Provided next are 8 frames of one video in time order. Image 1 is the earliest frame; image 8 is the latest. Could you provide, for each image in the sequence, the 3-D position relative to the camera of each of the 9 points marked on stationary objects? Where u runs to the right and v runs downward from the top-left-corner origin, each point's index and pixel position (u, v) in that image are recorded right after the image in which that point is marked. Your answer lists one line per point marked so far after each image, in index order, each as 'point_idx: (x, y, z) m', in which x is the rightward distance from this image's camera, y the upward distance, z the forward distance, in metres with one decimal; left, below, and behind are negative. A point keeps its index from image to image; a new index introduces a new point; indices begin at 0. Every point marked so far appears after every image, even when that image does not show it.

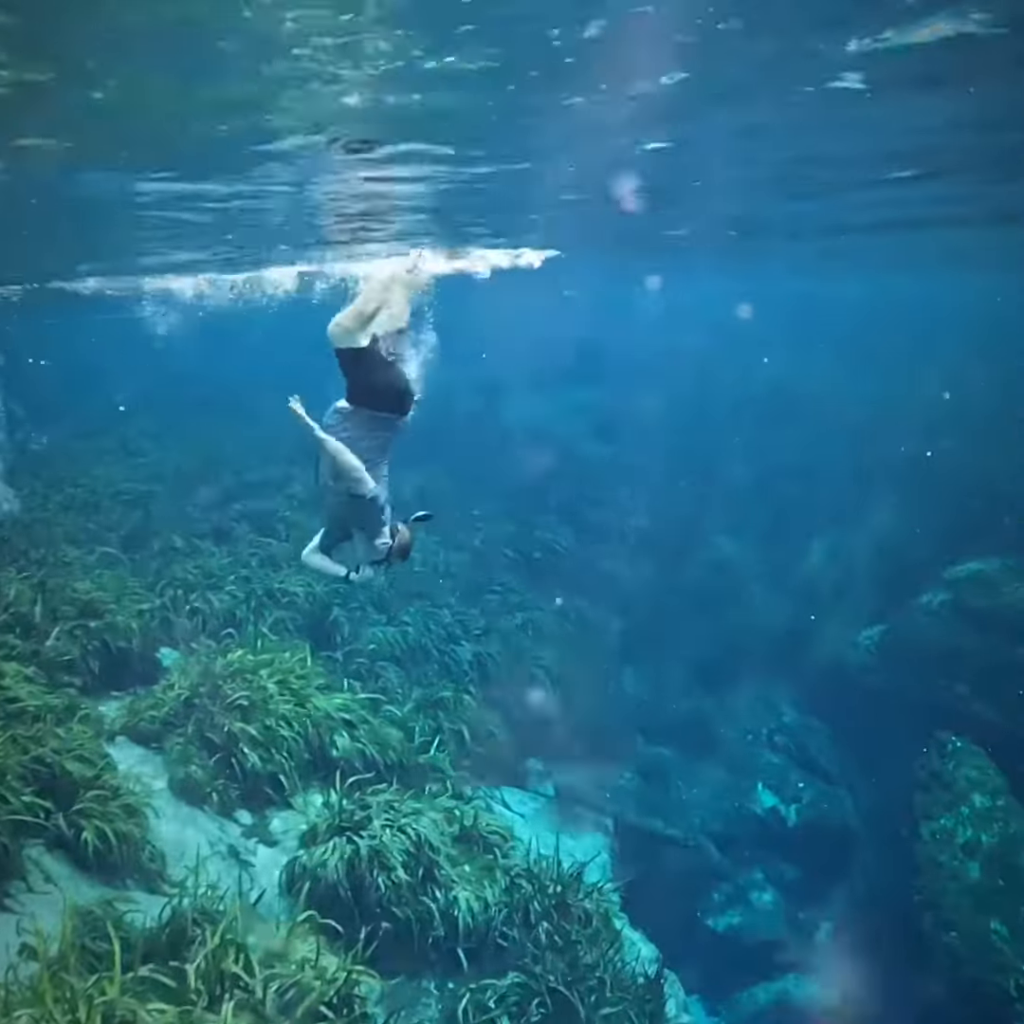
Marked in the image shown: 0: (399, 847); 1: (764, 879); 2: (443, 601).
0: (-1.0, -3.1, +9.6) m
1: (+3.4, -5.0, +14.2) m
2: (-1.2, -1.5, +17.8) m
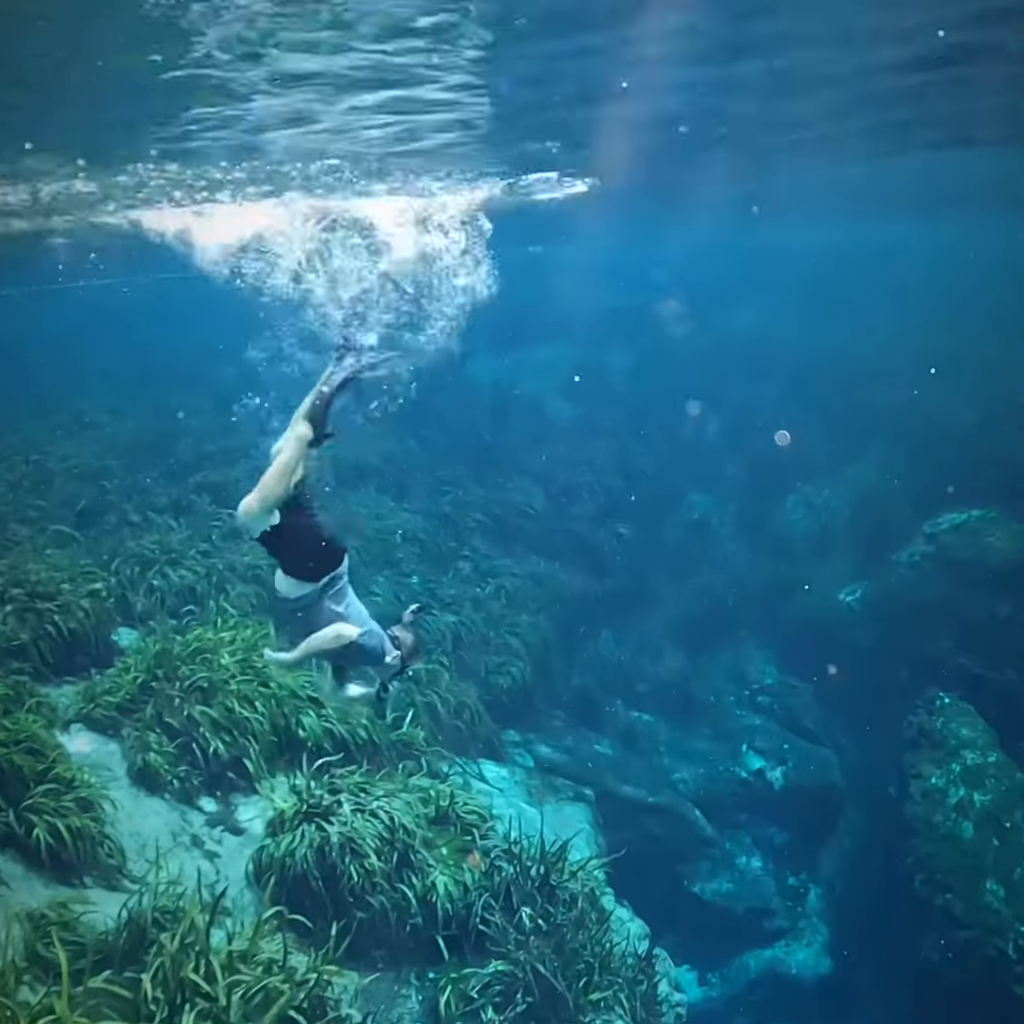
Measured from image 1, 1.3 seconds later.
0: (-1.2, -2.8, +9.1) m
1: (+3.1, -4.4, +13.8) m
2: (-1.6, -0.9, +17.1) m
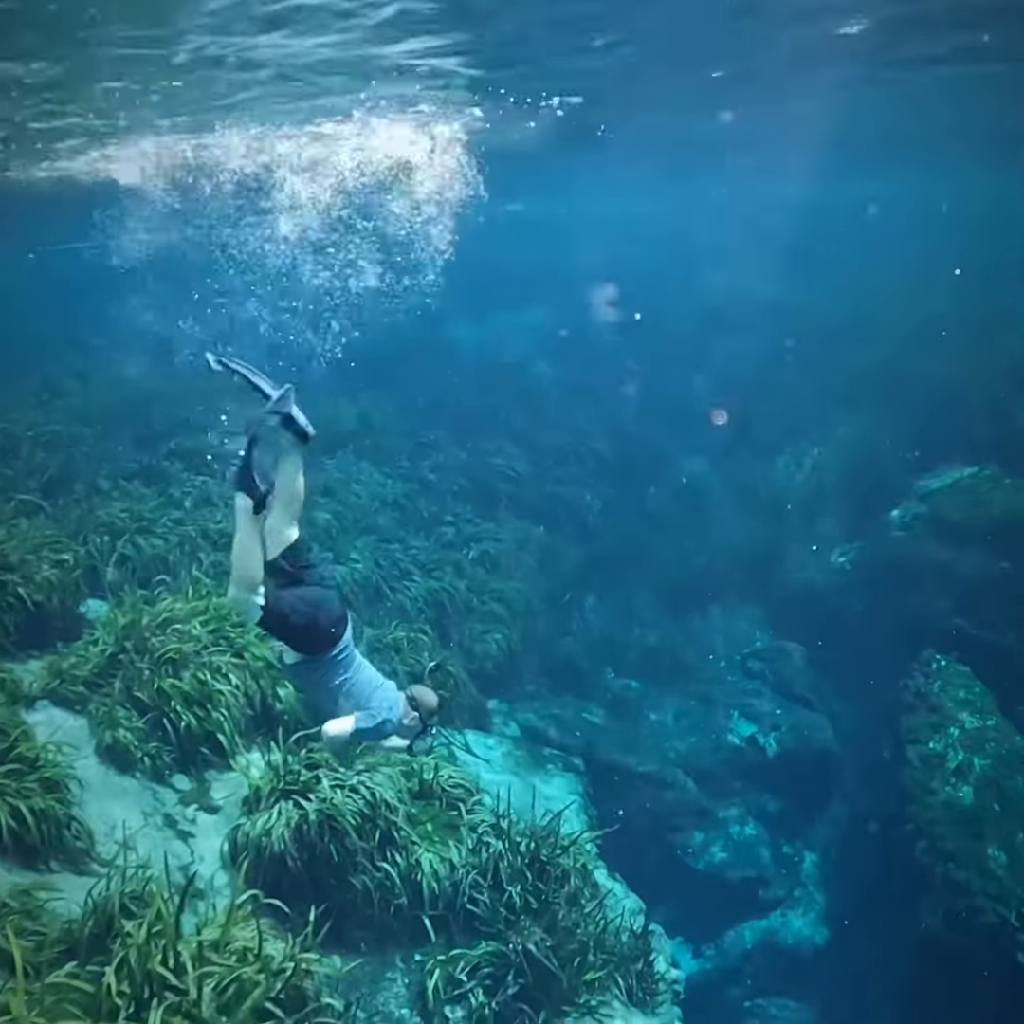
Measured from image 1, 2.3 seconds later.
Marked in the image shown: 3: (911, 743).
0: (-1.3, -2.4, +8.6) m
1: (+3.0, -3.9, +13.5) m
2: (-1.9, -0.3, +16.6) m
3: (+4.8, -2.8, +12.6) m
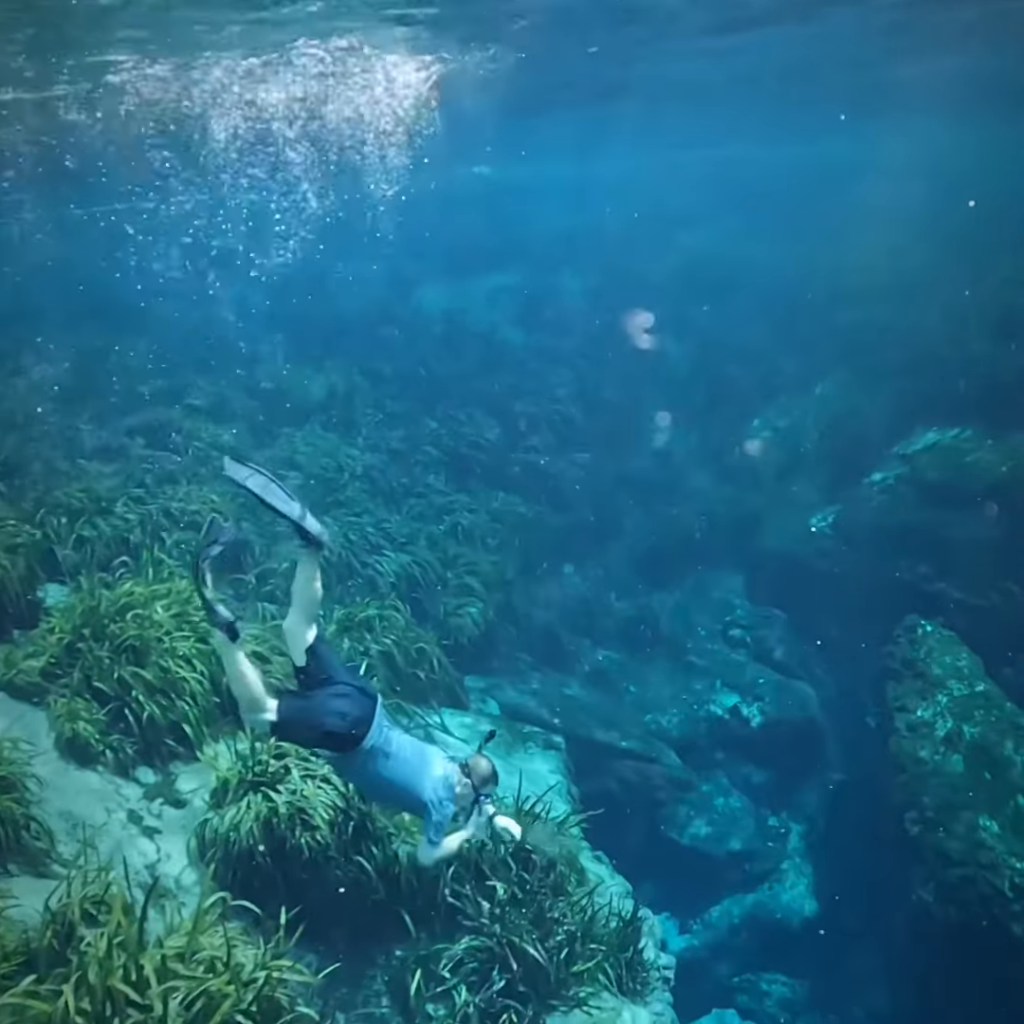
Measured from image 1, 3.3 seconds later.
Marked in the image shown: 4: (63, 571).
0: (-1.5, -2.3, +8.2) m
1: (+2.7, -3.5, +13.2) m
2: (-2.3, +0.1, +16.1) m
3: (+4.6, -2.4, +12.4) m
4: (-5.3, -0.7, +12.4) m
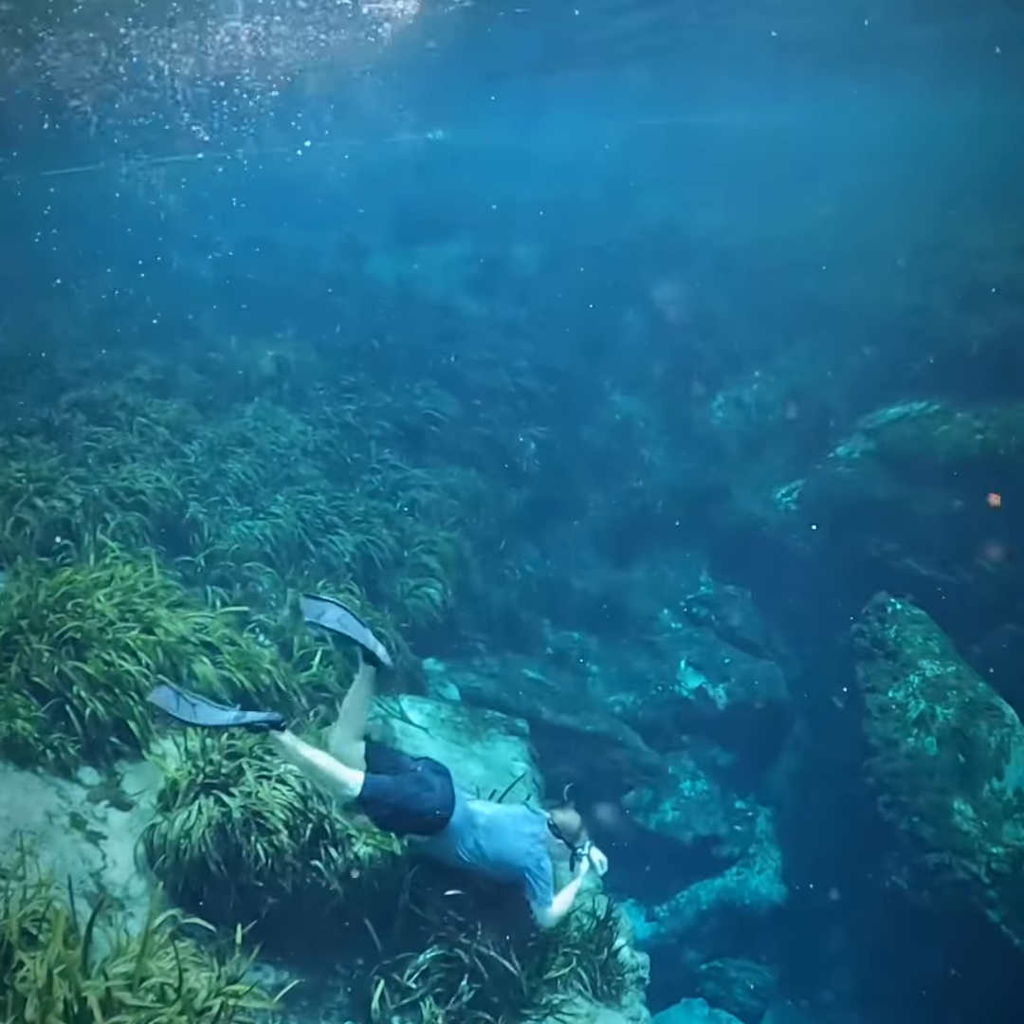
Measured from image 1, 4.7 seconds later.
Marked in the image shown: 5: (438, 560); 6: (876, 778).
0: (-1.7, -2.2, +7.8) m
1: (+2.3, -3.2, +13.0) m
2: (-2.9, +0.4, +15.6) m
3: (+4.2, -2.1, +12.2) m
4: (-5.8, -0.5, +11.7) m
5: (-1.0, -0.6, +14.5) m
6: (+3.9, -2.9, +11.3) m
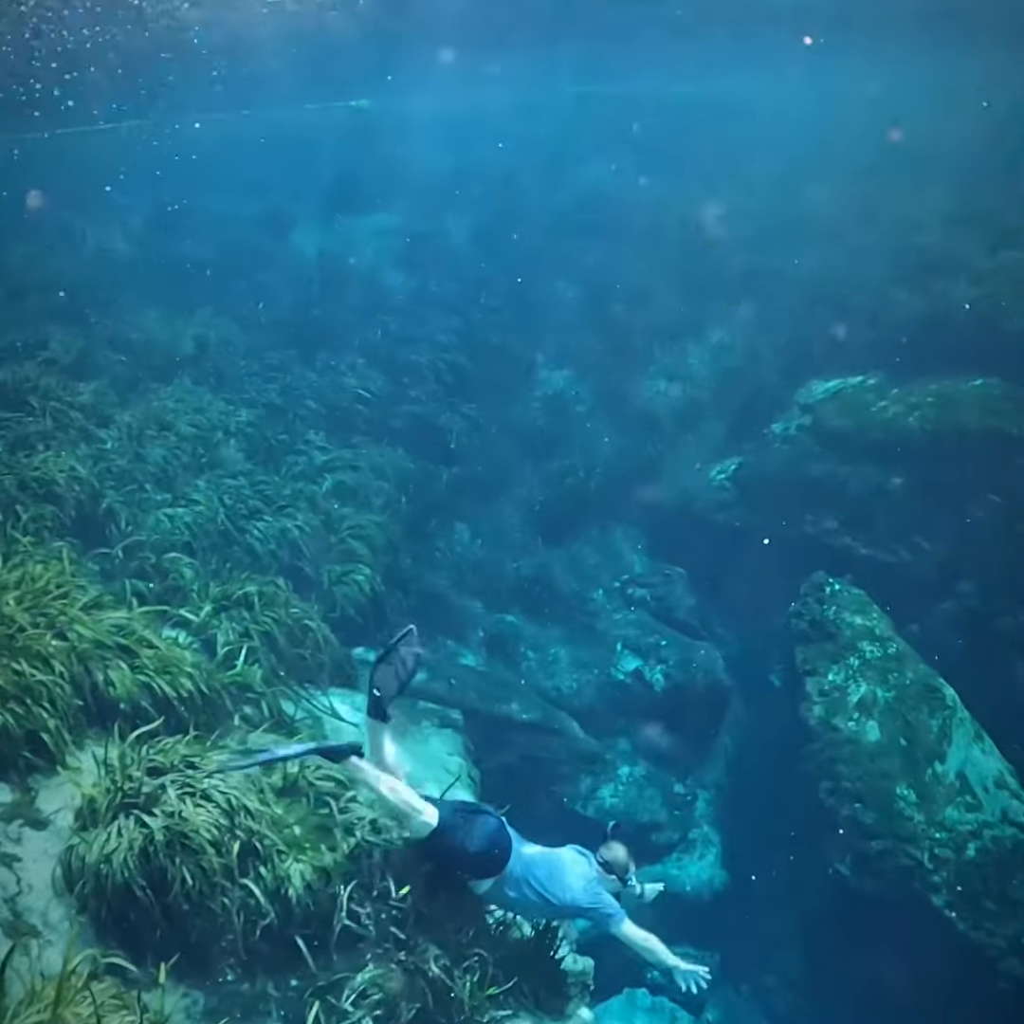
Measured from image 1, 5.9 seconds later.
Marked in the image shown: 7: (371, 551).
0: (-2.1, -2.2, +7.4) m
1: (+1.5, -3.0, +12.8) m
2: (-3.9, +0.5, +15.0) m
3: (+3.4, -1.9, +12.1) m
4: (-6.5, -0.5, +11.0) m
5: (-1.9, -0.5, +14.0) m
6: (+3.3, -2.7, +11.3) m
7: (-1.8, -0.6, +14.0) m
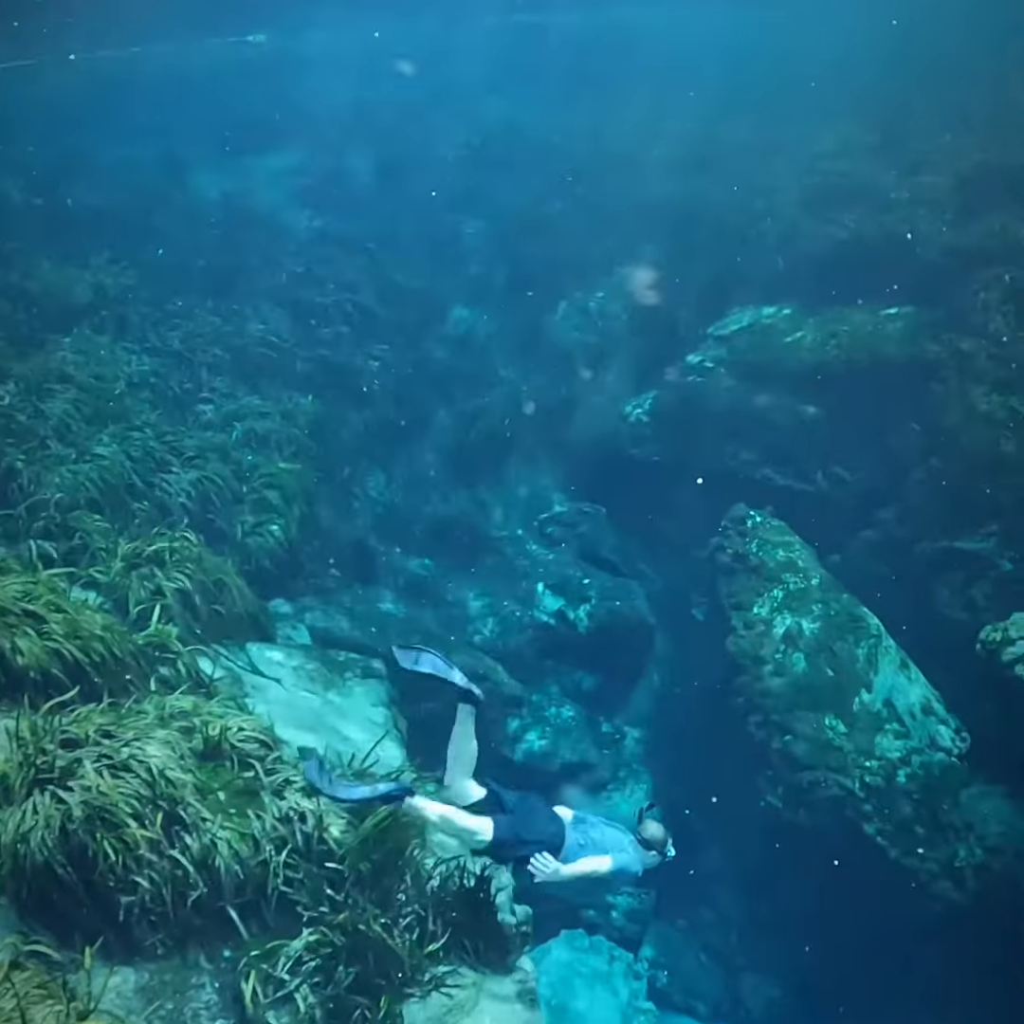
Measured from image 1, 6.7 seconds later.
0: (-2.6, -1.9, +7.0) m
1: (+0.7, -2.3, +12.8) m
2: (-5.0, +1.2, +14.3) m
3: (+2.6, -1.1, +12.2) m
4: (-7.2, -0.2, +10.2) m
5: (-2.9, +0.2, +13.6) m
6: (+2.5, -2.0, +11.4) m
7: (-2.9, +0.1, +13.6) m
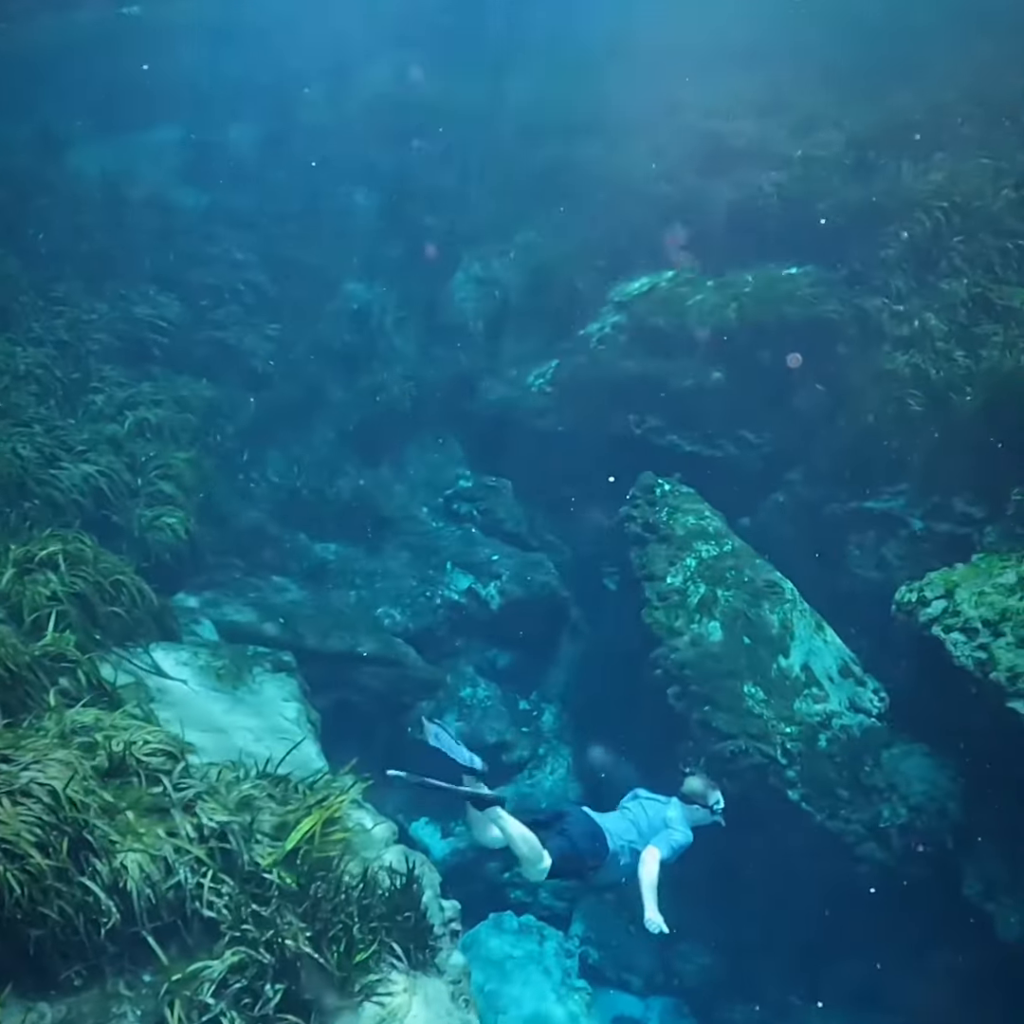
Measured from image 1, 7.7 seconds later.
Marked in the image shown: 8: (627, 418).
0: (-3.1, -2.0, +6.6) m
1: (-0.3, -2.0, +12.6) m
2: (-6.3, +1.2, +13.6) m
3: (+1.6, -0.8, +12.1) m
4: (-8.1, -0.5, +9.3) m
5: (-4.1, +0.3, +13.0) m
6: (+1.7, -1.7, +11.4) m
7: (-4.0, +0.2, +13.1) m
8: (+1.7, +1.4, +15.3) m
